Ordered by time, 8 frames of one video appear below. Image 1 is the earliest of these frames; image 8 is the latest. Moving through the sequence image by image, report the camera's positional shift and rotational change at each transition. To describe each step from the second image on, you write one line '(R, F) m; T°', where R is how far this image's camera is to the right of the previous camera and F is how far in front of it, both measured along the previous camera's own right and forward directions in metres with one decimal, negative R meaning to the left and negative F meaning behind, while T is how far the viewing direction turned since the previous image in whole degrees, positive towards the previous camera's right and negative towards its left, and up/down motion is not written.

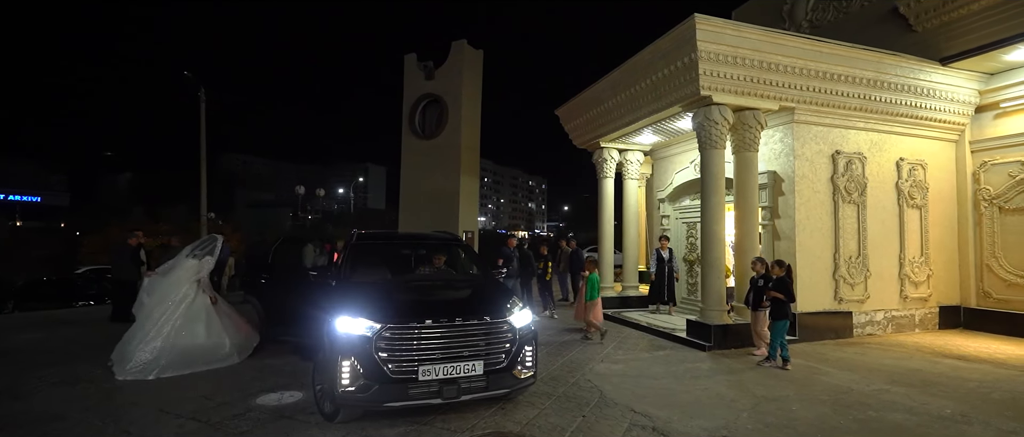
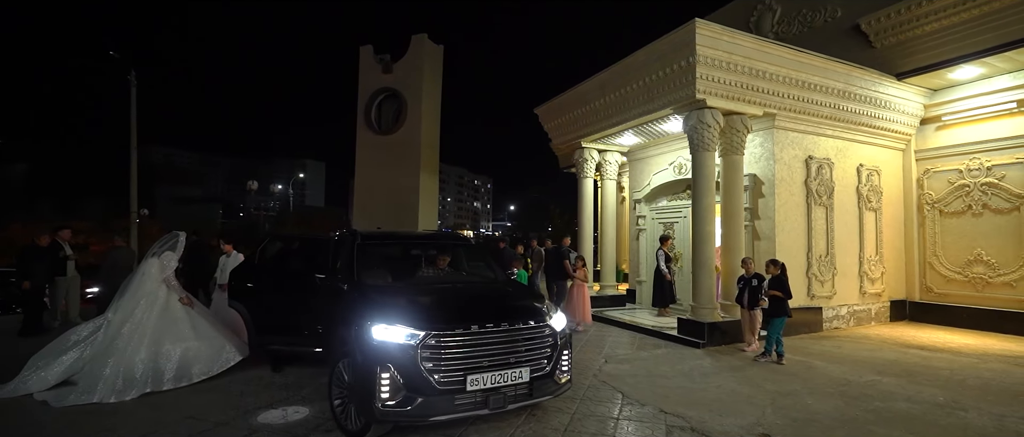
(-1.0, +0.2) m; +7°
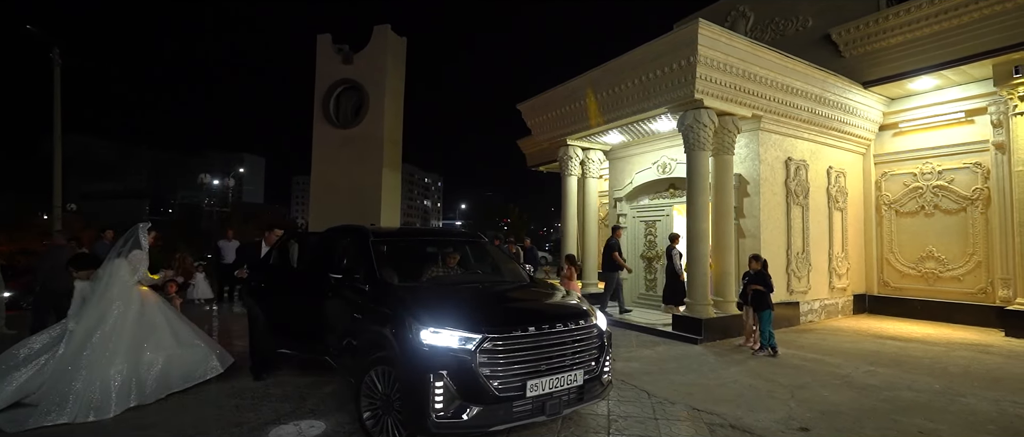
(-0.9, +0.3) m; +7°
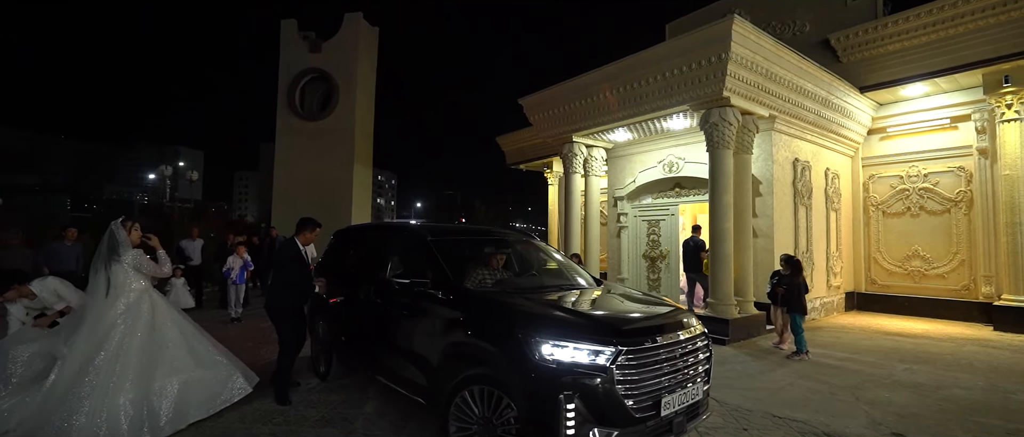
(-1.2, +0.5) m; +7°
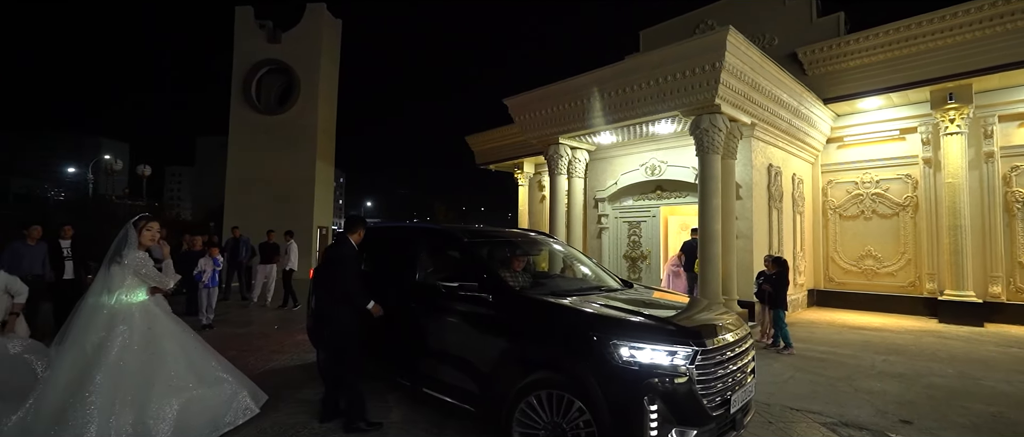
(-0.9, +0.1) m; +6°
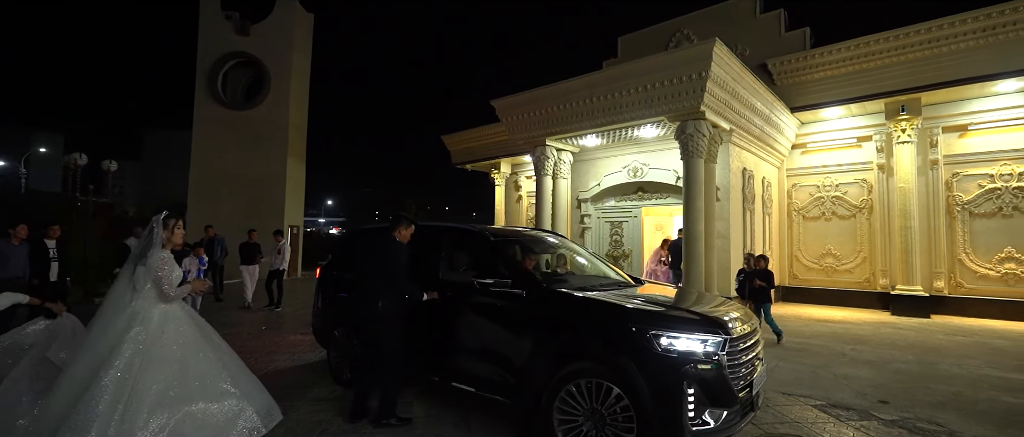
(-0.6, -0.2) m; +5°
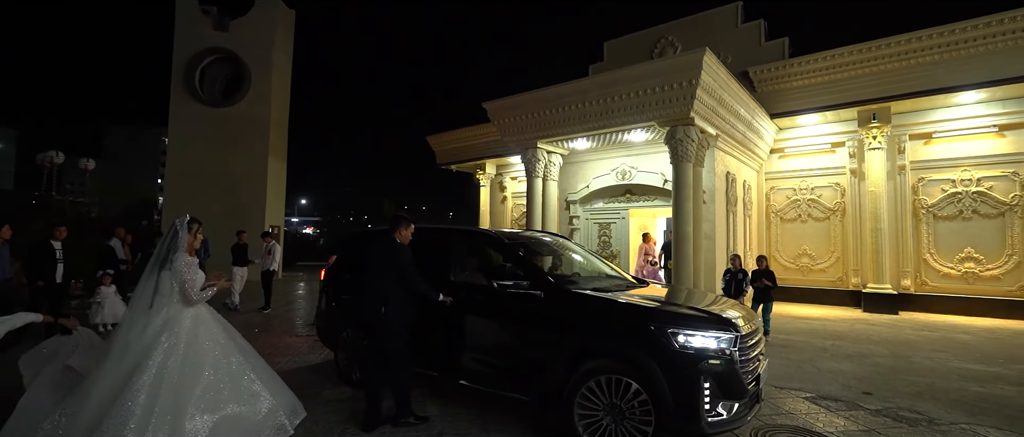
(-0.4, -0.2) m; +3°
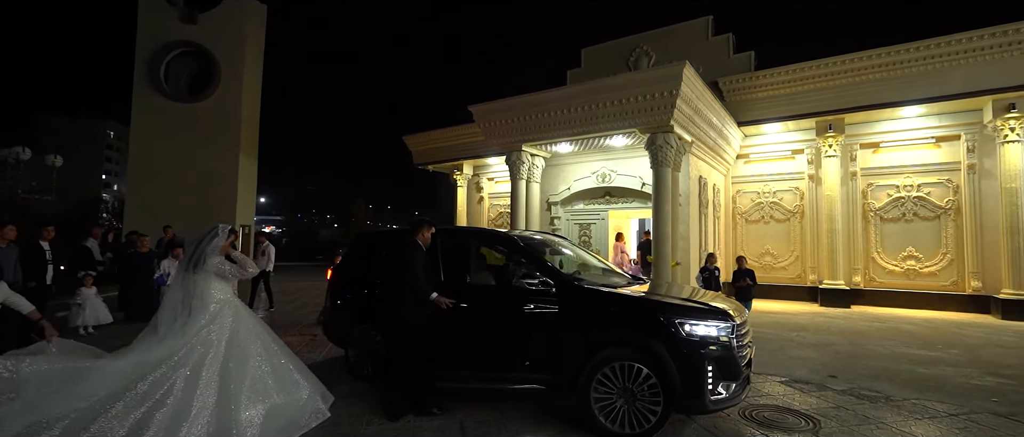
(-0.5, -0.4) m; +4°
